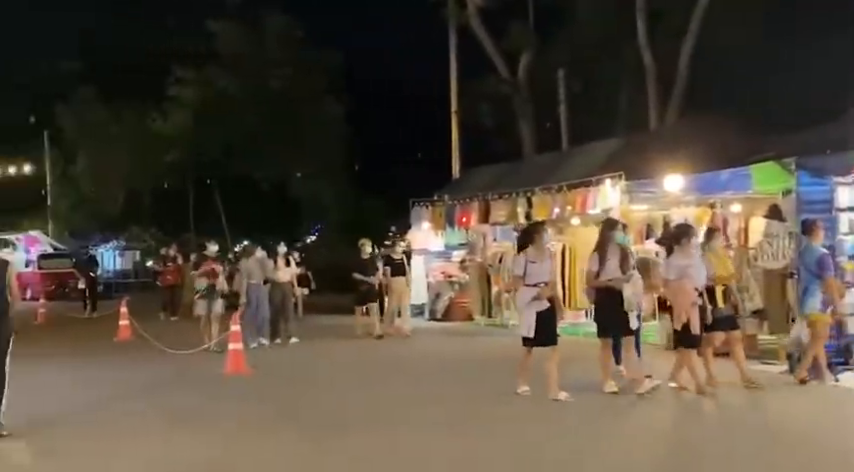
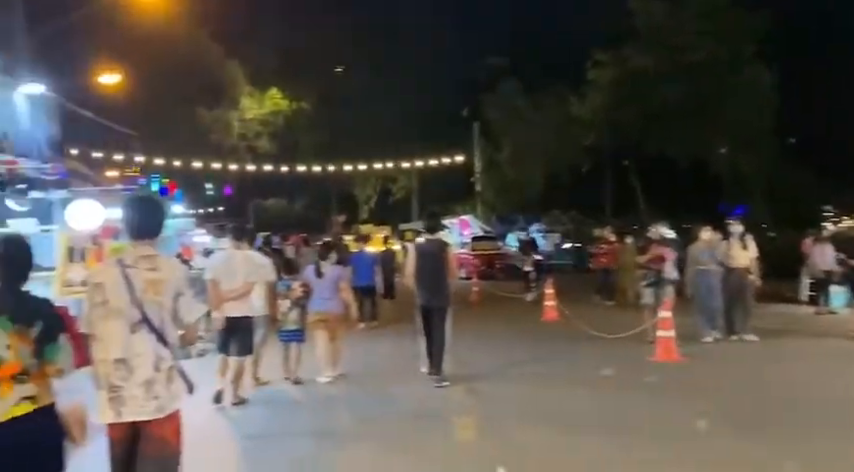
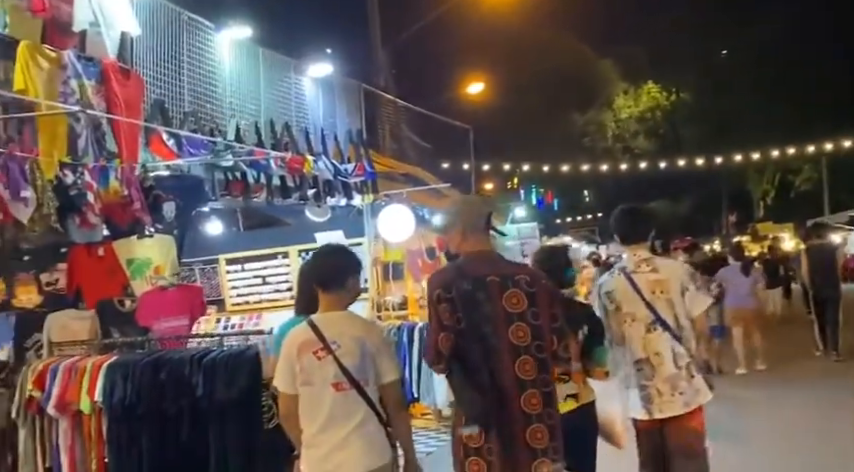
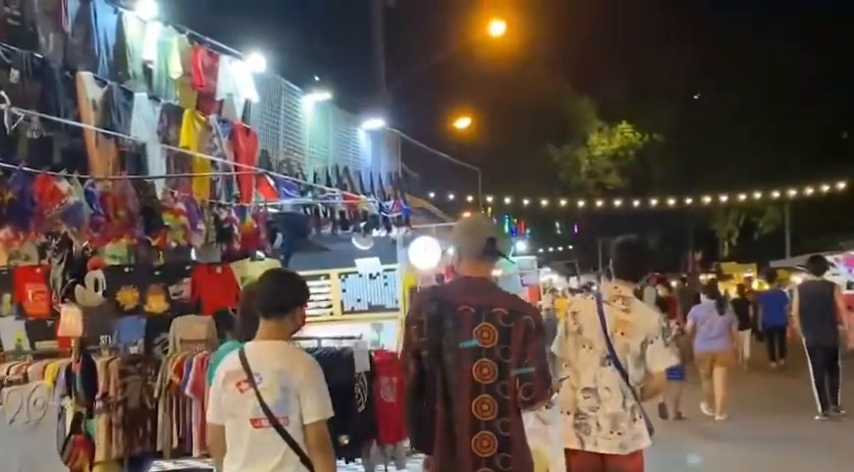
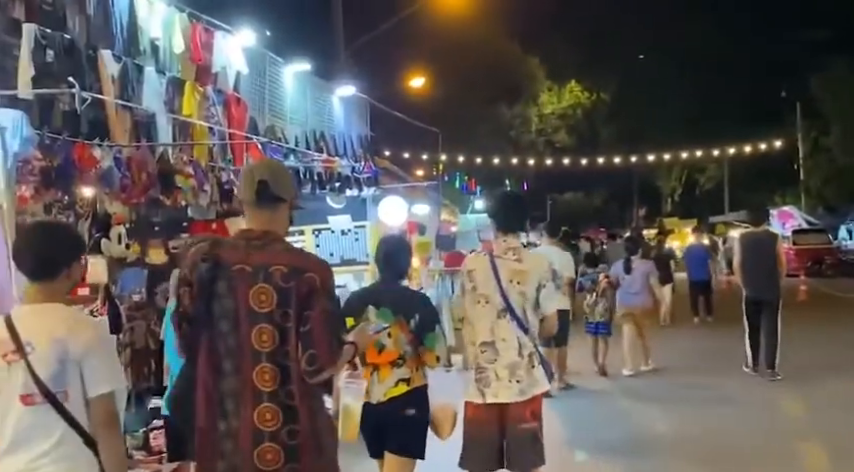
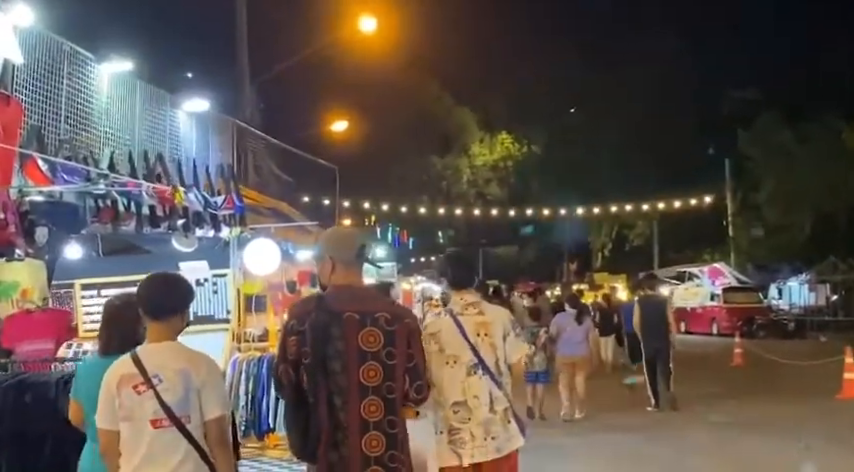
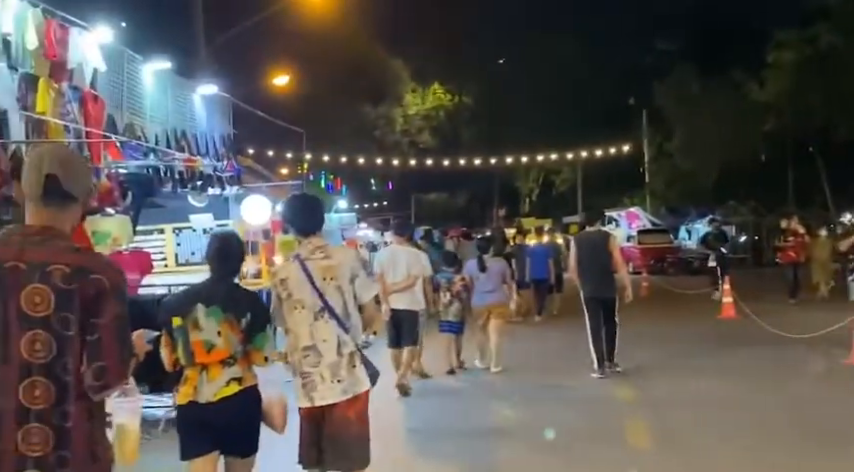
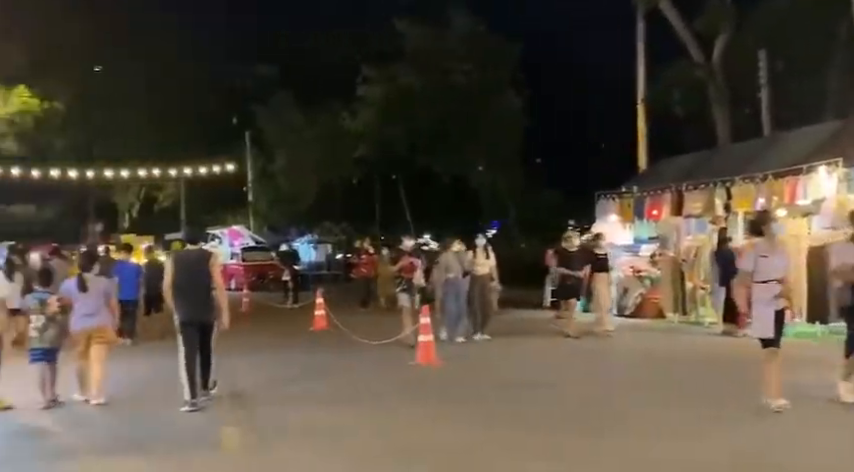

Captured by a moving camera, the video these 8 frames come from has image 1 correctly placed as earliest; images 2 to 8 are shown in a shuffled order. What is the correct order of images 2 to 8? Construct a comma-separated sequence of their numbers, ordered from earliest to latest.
8, 2, 7, 5, 4, 6, 3
